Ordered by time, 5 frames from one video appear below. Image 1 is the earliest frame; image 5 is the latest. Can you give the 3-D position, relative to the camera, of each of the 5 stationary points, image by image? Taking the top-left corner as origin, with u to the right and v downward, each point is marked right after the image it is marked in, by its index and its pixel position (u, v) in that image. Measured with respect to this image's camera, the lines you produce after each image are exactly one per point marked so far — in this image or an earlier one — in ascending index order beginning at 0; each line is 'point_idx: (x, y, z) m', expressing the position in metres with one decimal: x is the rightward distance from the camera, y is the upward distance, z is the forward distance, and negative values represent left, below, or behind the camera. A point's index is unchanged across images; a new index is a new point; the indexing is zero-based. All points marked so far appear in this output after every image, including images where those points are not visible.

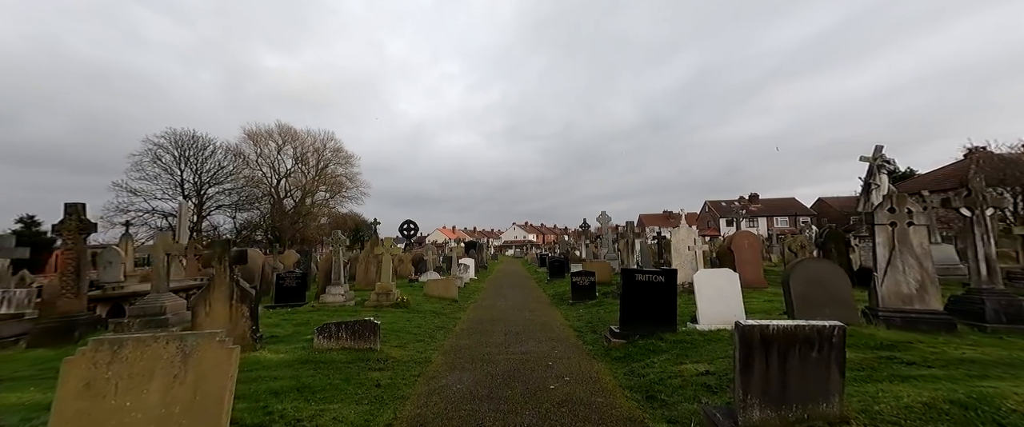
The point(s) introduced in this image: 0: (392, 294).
0: (-3.5, -2.4, +11.7) m
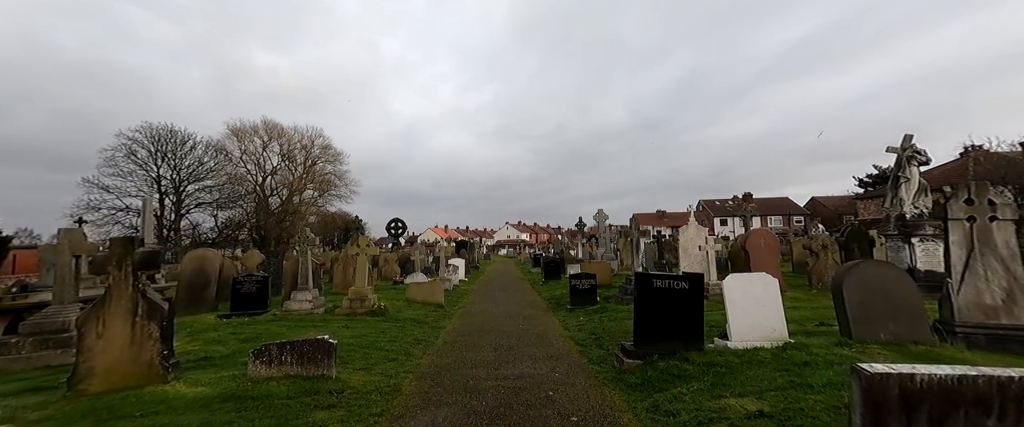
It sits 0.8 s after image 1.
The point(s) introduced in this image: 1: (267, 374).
0: (-3.7, -2.2, +10.3) m
1: (-3.0, -2.0, +4.9) m
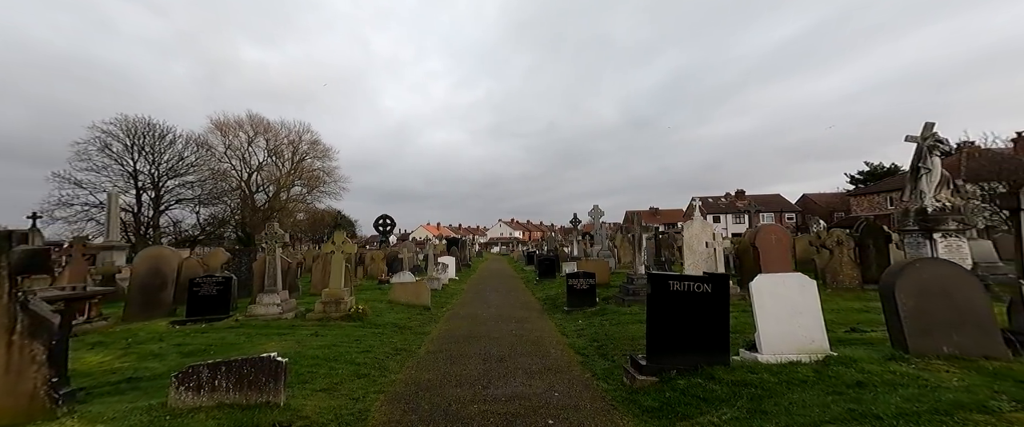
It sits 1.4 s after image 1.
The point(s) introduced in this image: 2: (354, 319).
0: (-3.9, -2.1, +9.3) m
1: (-3.1, -1.9, +3.9) m
2: (-3.6, -2.4, +9.1) m
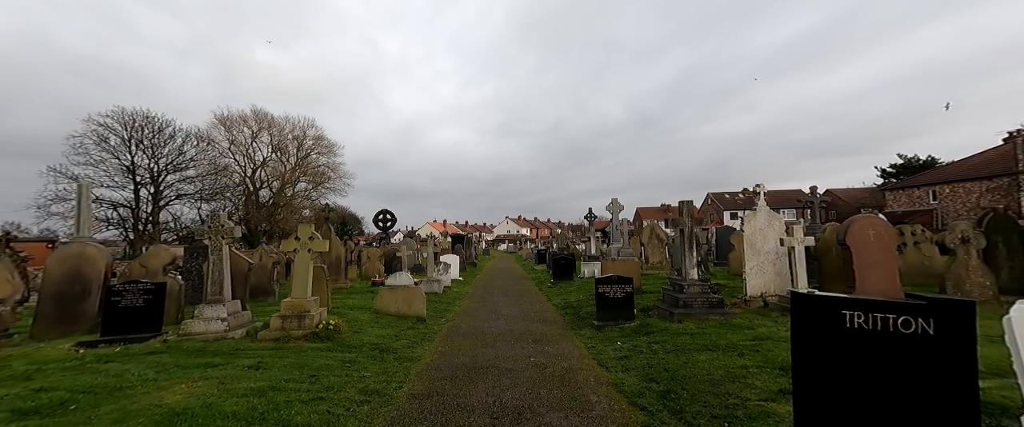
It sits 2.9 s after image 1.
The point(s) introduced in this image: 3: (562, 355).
0: (-3.6, -1.8, +7.1) m
1: (-2.9, -1.7, +1.7) m
2: (-3.3, -2.2, +6.9) m
3: (+0.8, -2.3, +6.7) m
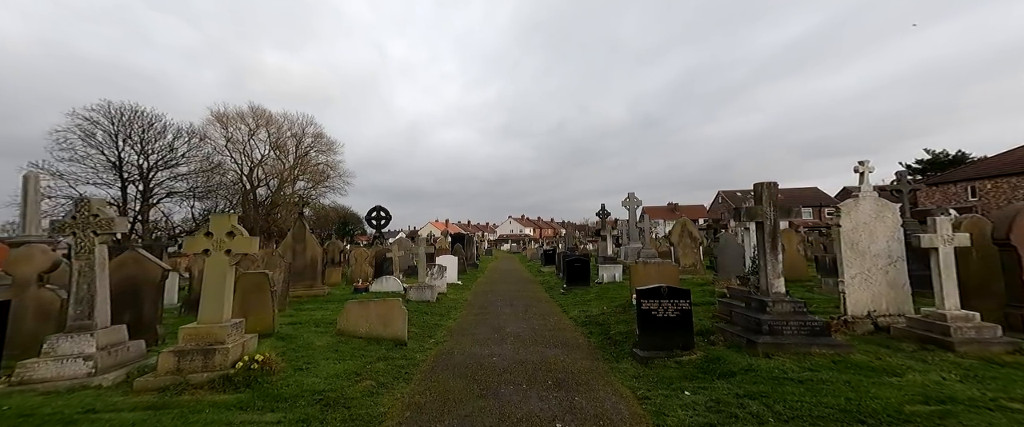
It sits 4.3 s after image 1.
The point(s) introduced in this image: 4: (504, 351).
0: (-3.5, -1.7, +4.7) m
1: (-2.8, -1.5, -0.7) m
2: (-3.2, -2.0, +4.5) m
3: (+1.0, -2.2, +4.3) m
4: (-0.2, -2.4, +6.9) m
